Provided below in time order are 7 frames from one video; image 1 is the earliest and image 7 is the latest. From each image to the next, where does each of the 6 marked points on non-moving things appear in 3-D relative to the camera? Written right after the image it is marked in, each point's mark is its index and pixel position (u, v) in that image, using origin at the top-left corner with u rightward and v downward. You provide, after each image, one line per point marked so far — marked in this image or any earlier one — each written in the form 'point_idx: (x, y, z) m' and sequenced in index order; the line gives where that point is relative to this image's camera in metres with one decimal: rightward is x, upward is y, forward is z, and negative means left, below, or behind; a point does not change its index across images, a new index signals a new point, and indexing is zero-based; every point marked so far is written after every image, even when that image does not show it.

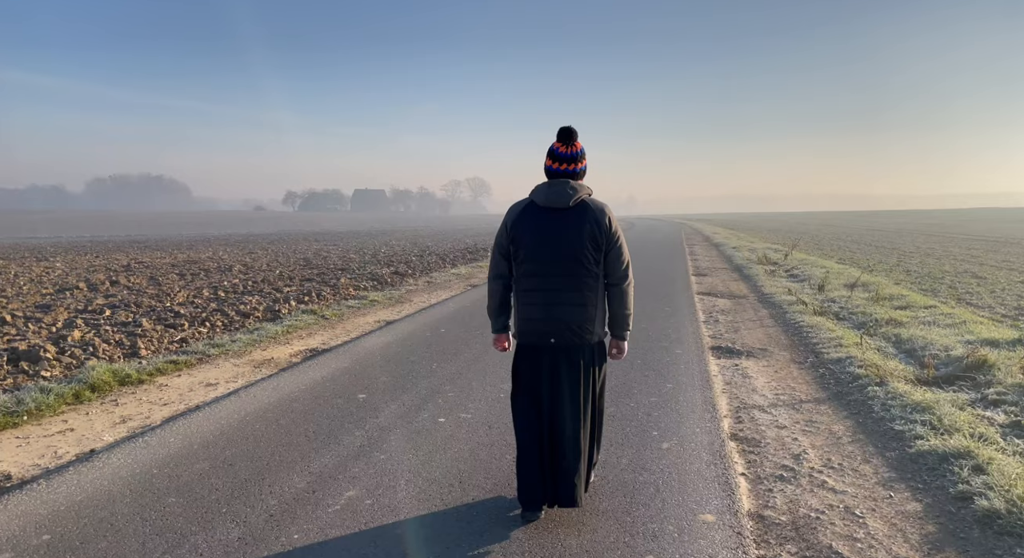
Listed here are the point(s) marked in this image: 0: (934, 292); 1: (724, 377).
0: (+8.3, -0.3, +13.7) m
1: (+2.2, -1.0, +7.3) m
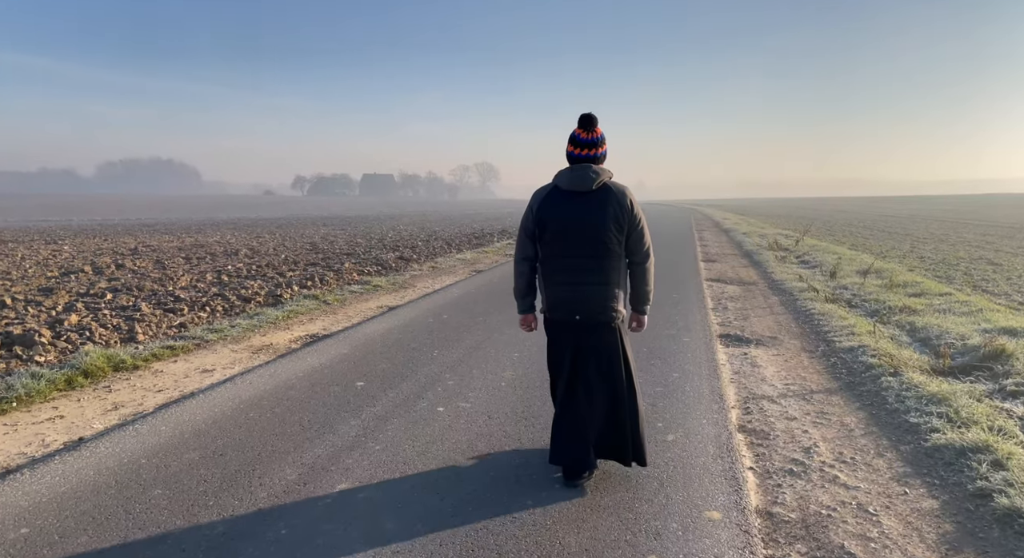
0: (+8.4, 0.0, +13.4) m
1: (+2.2, -0.9, +7.1) m
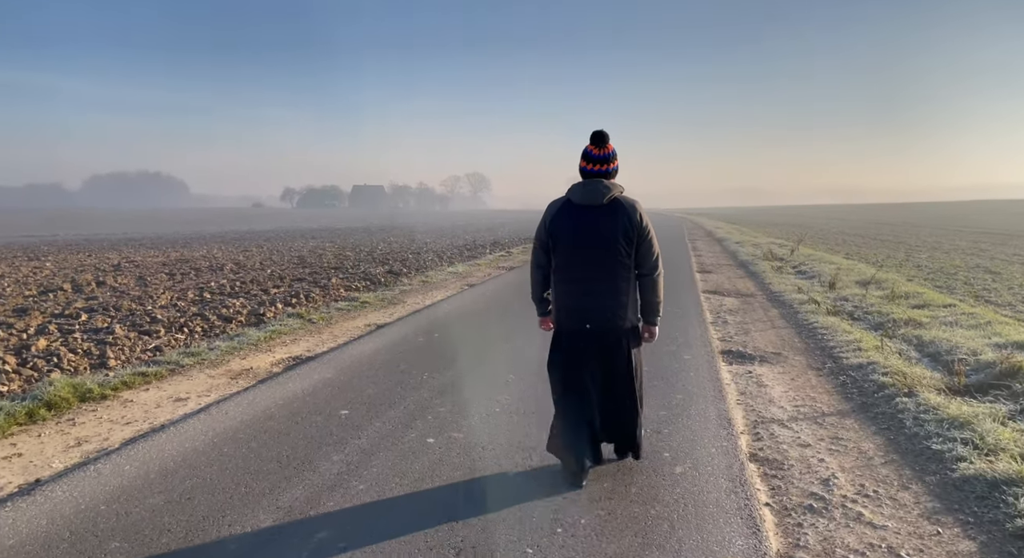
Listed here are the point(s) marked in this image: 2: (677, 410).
0: (+8.3, -0.2, +13.2) m
1: (+2.2, -1.0, +6.7) m
2: (+1.4, -1.1, +5.9) m
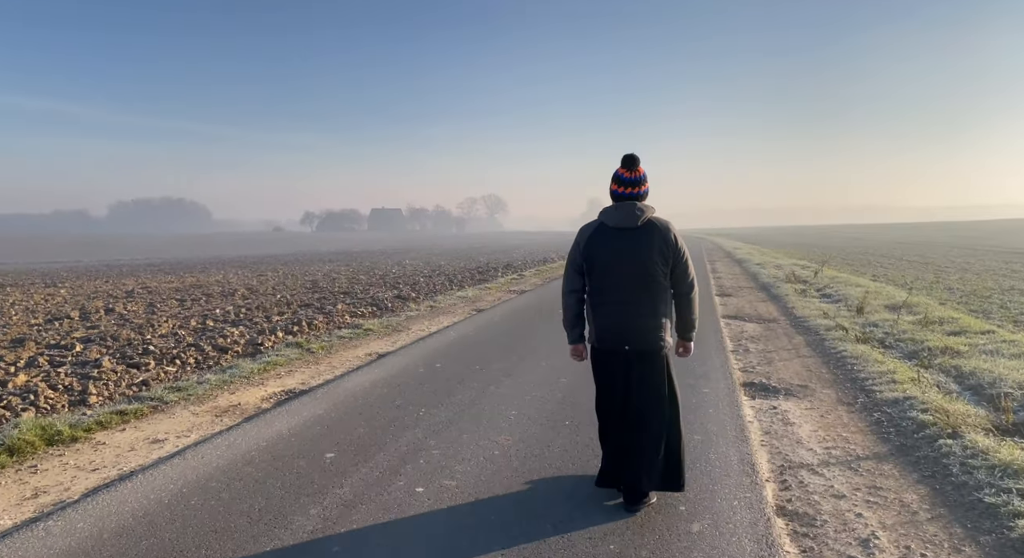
0: (+8.5, -0.6, +12.5) m
1: (+2.2, -1.3, +6.2) m
2: (+1.4, -1.3, +5.4) m
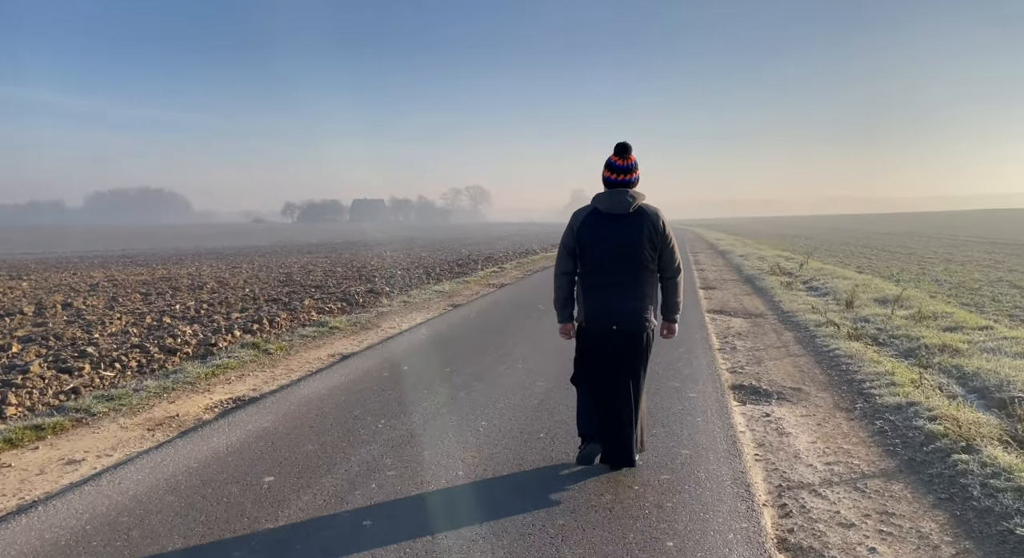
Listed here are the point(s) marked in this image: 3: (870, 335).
0: (+8.1, -0.5, +12.0) m
1: (+2.0, -1.3, +5.6) m
2: (+1.2, -1.3, +4.8) m
3: (+4.9, -0.8, +9.5) m
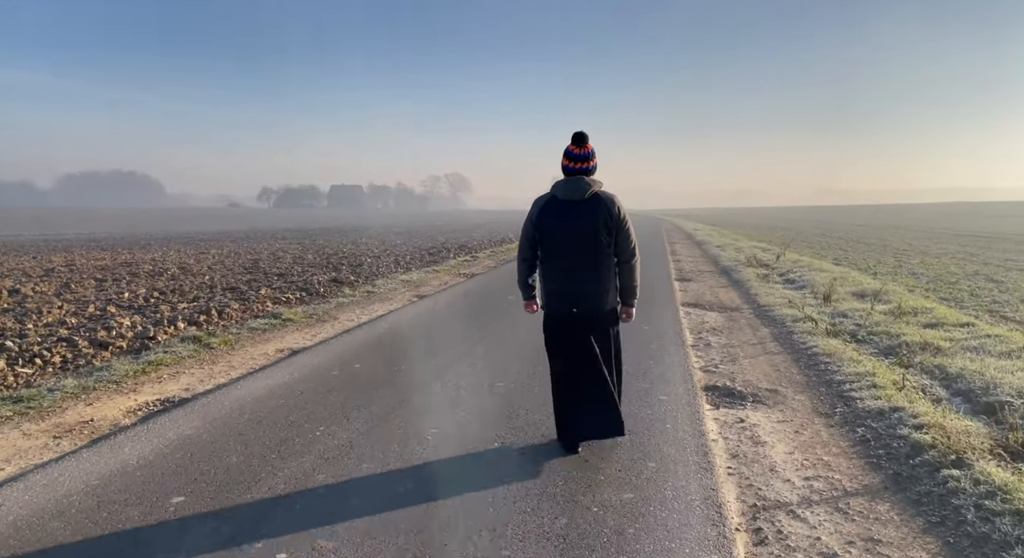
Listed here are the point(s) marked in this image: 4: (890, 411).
0: (+7.5, -0.4, +11.8) m
1: (+1.6, -1.2, +5.1) m
2: (+0.8, -1.3, +4.3) m
3: (+4.4, -0.7, +9.2) m
4: (+3.1, -1.1, +5.7) m
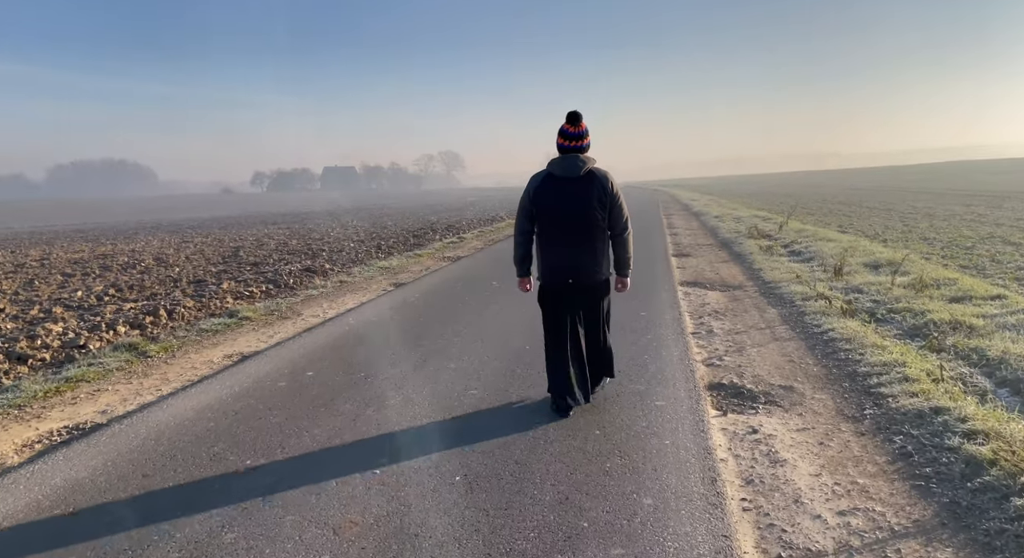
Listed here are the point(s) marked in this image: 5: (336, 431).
0: (+7.3, +0.1, +10.8) m
1: (+1.4, -1.1, +4.2) m
2: (+0.6, -1.3, +3.4) m
3: (+4.2, -0.4, +8.2) m
4: (+2.9, -0.9, +4.8) m
5: (-1.2, -1.1, +4.9) m
